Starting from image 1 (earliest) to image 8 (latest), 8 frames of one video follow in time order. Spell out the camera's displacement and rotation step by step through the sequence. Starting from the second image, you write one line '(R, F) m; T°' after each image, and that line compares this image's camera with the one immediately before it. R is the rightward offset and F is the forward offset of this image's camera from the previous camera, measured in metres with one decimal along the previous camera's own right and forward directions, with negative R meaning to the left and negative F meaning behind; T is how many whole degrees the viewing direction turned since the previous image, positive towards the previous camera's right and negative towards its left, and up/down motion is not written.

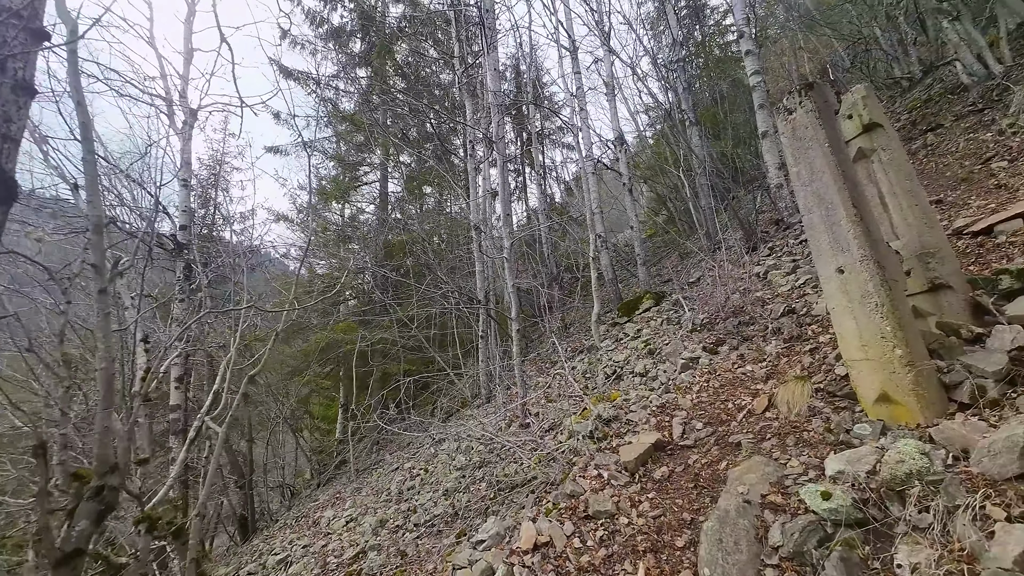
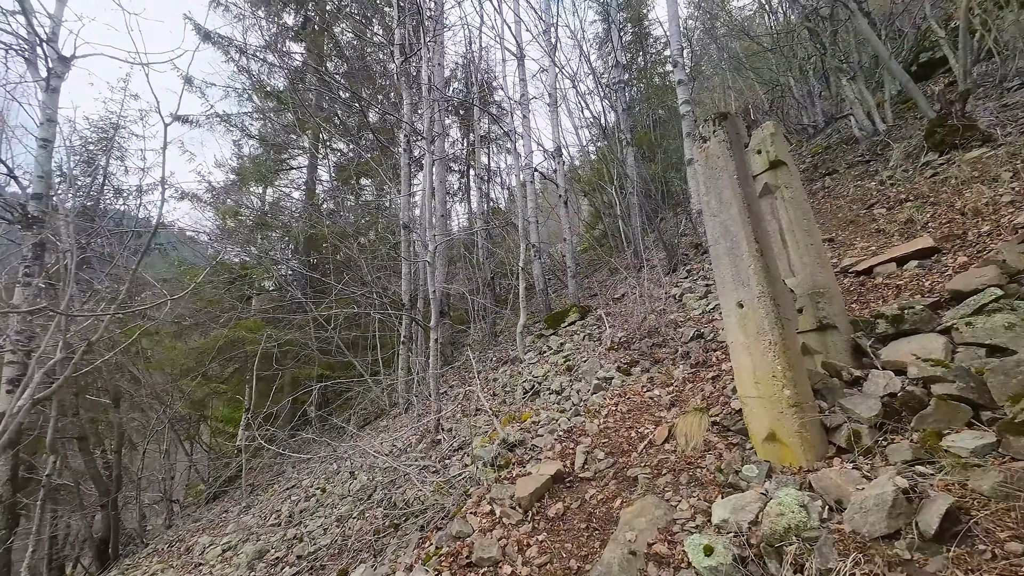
(+0.3, +0.2) m; +8°
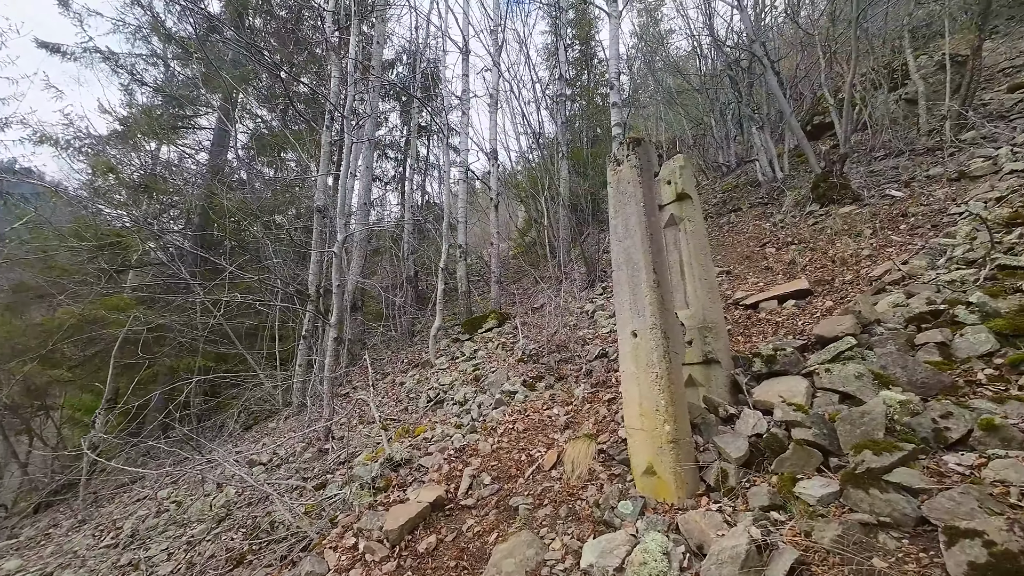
(+0.2, +0.2) m; +10°
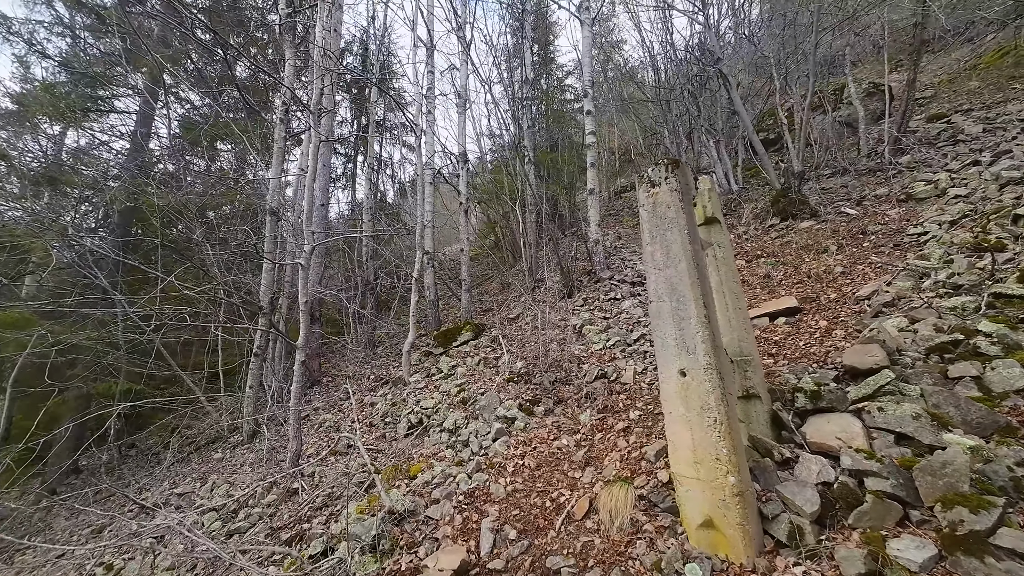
(-0.4, +0.3) m; +7°
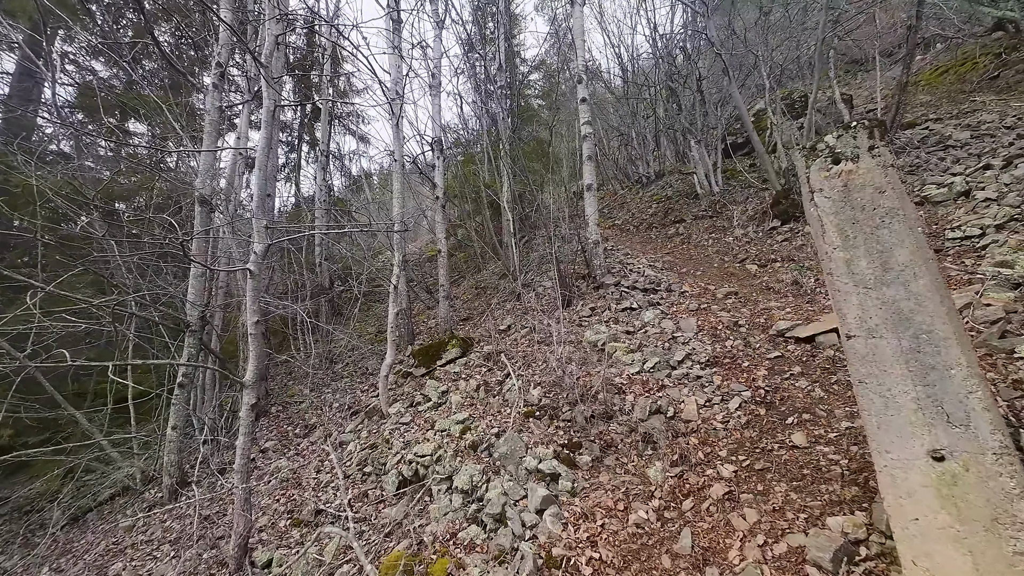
(-0.6, +0.9) m; +7°
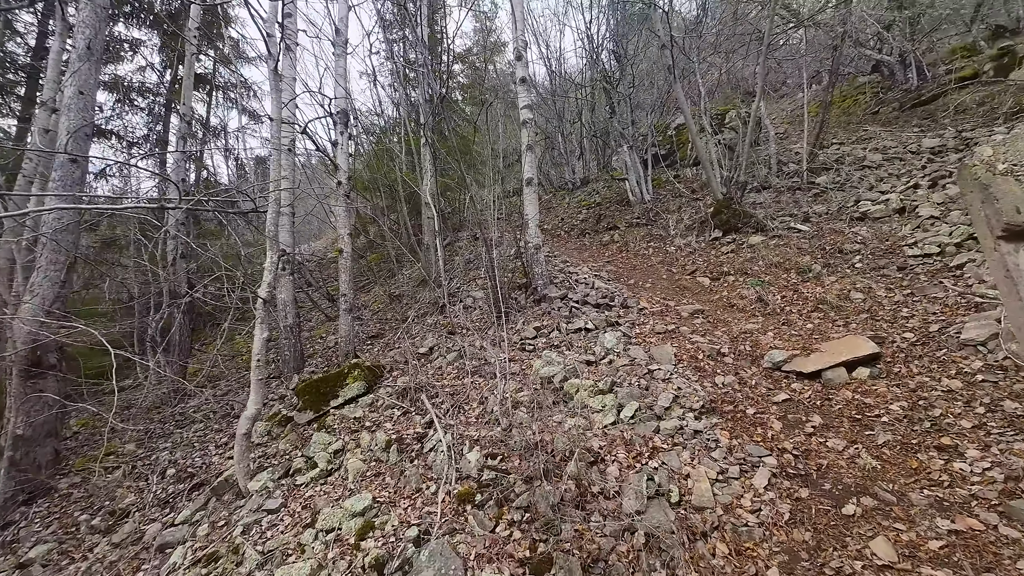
(-0.1, +1.2) m; +12°
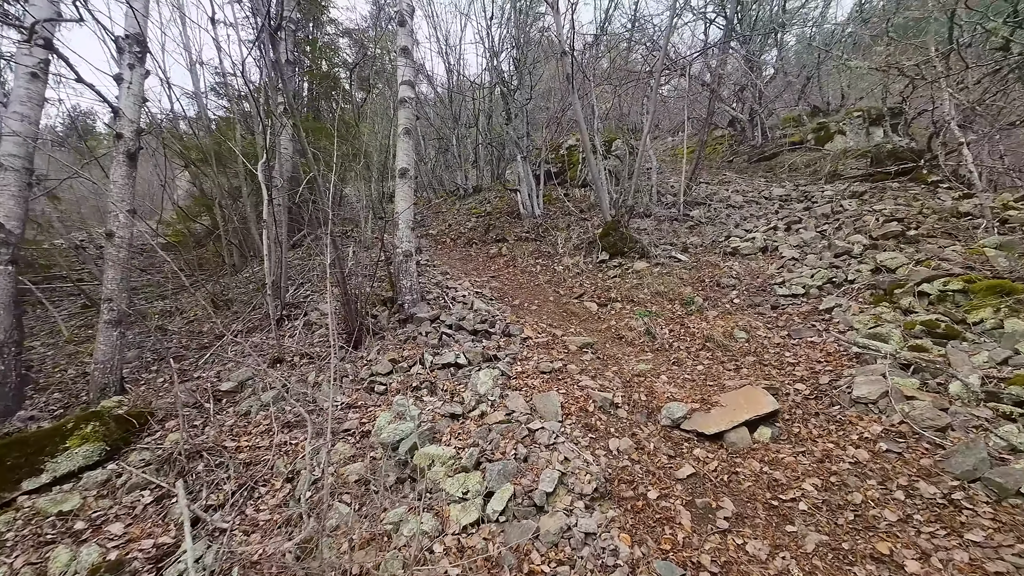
(+0.3, +0.9) m; +16°
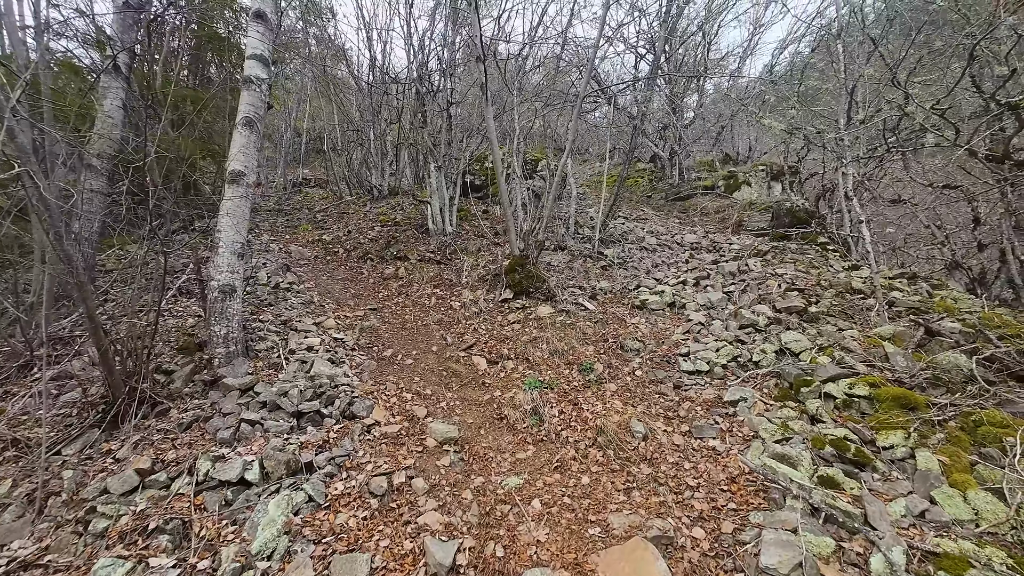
(+0.5, +0.8) m; +10°
